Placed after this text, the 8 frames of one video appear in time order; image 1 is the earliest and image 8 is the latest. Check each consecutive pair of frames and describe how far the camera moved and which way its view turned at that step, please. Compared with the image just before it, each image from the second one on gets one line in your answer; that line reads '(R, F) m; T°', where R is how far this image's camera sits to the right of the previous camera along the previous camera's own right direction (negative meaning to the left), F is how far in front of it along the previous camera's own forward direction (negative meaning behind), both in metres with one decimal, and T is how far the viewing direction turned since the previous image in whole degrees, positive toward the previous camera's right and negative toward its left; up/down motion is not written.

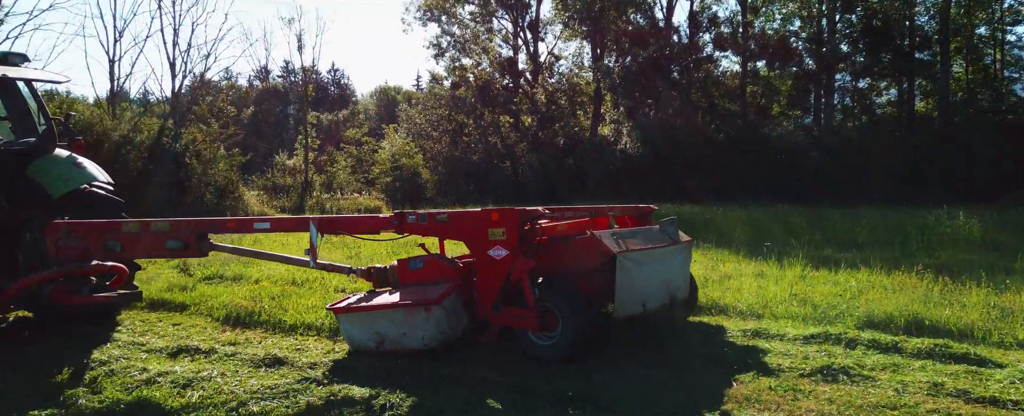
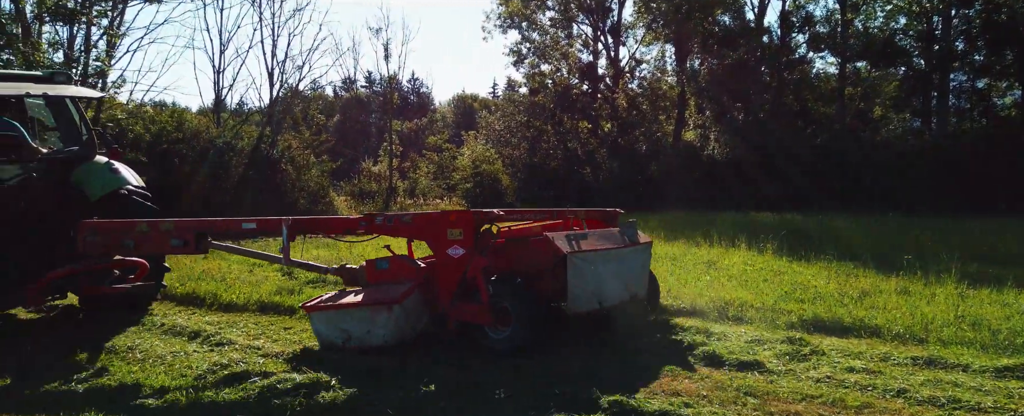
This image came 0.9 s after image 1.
(-0.2, +0.1) m; -6°
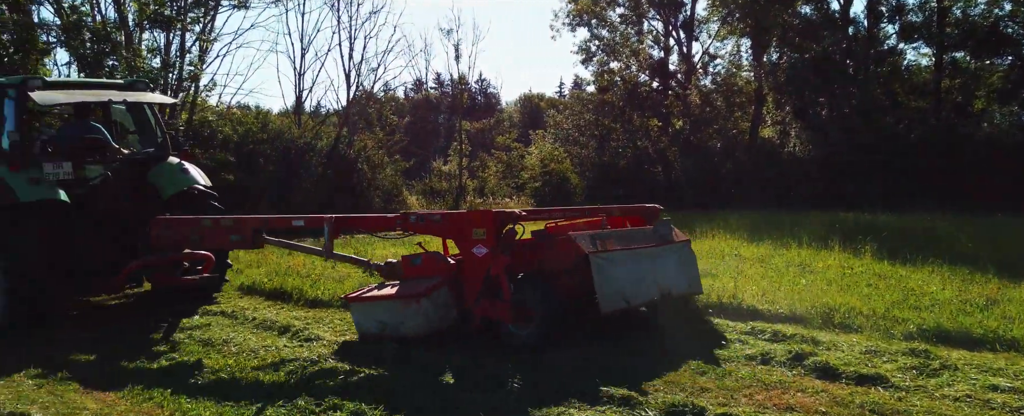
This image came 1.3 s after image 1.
(-0.1, +0.1) m; -6°
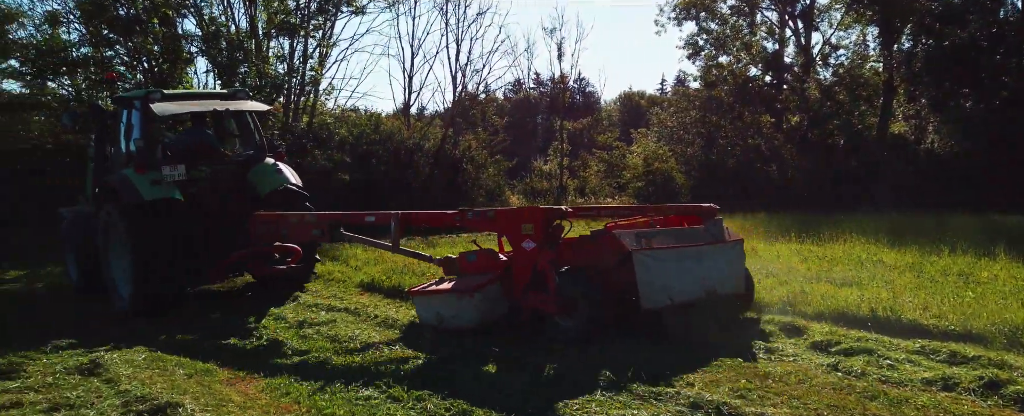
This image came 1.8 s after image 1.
(-0.2, +0.1) m; -8°
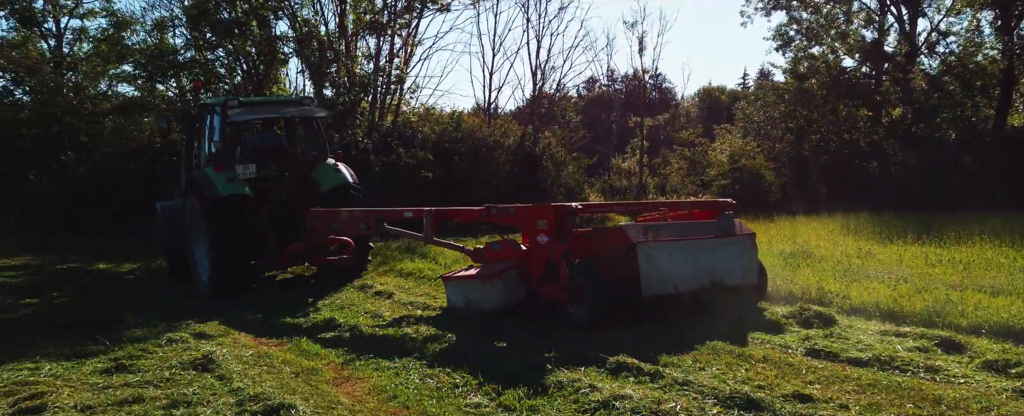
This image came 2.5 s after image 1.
(-0.2, +0.2) m; -6°
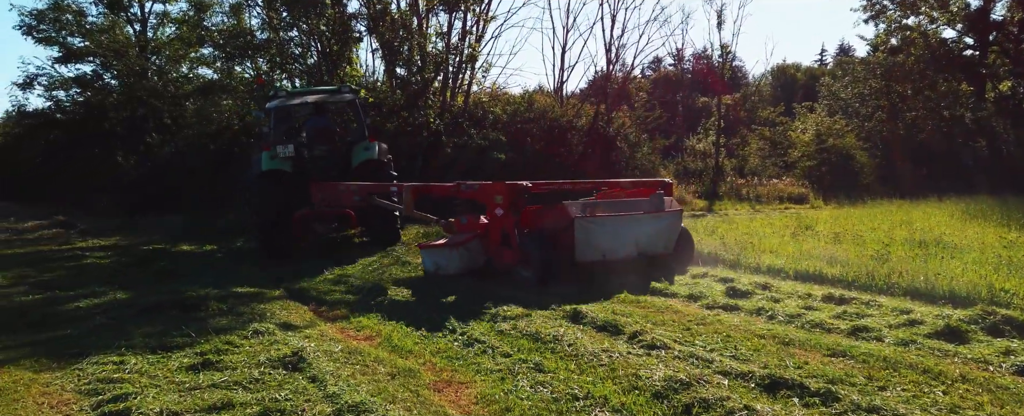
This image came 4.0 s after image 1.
(-0.3, +0.5) m; -5°
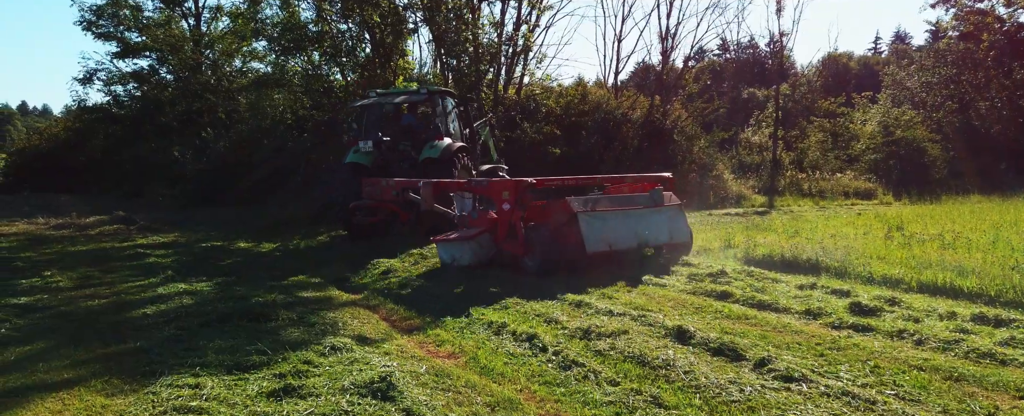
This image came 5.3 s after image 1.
(-0.4, +0.5) m; -3°
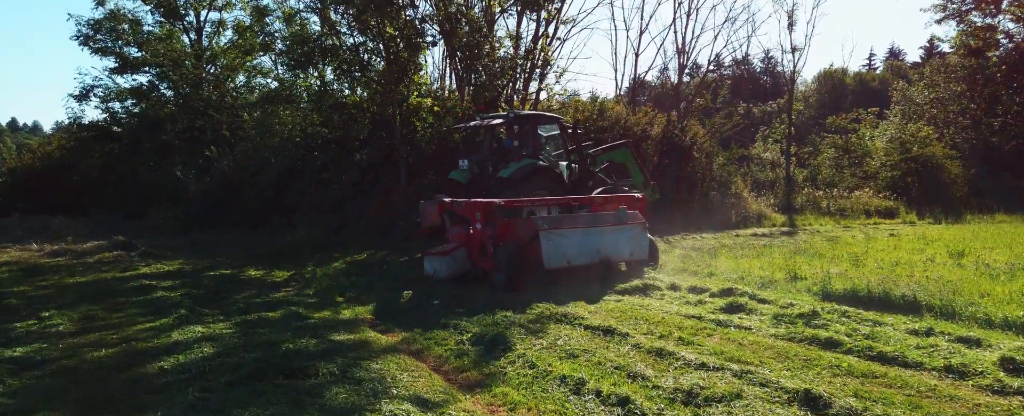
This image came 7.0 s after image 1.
(-0.6, +0.7) m; +1°
